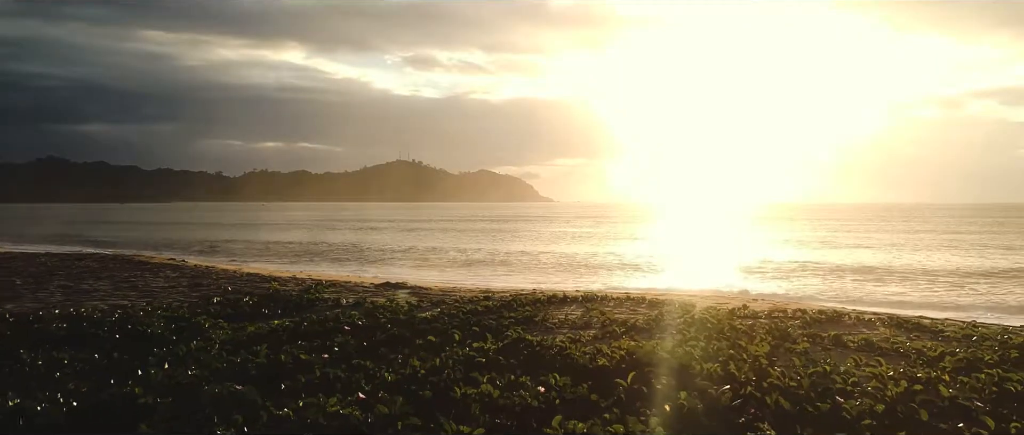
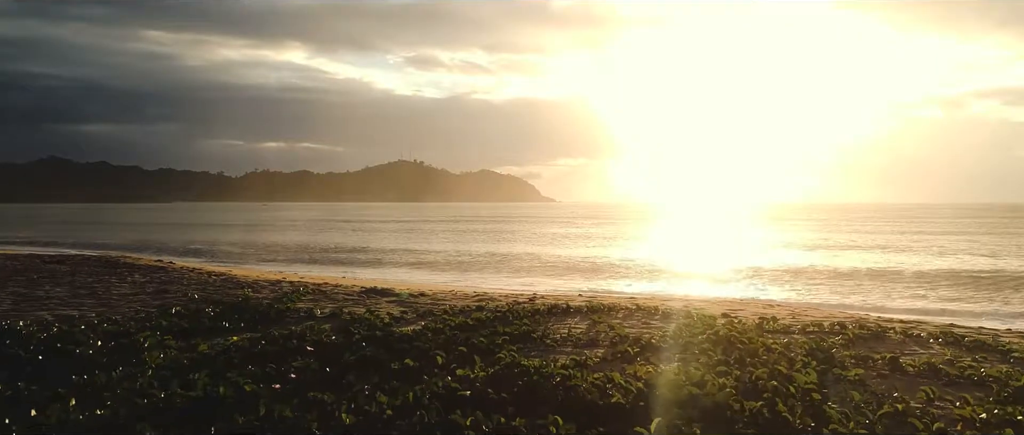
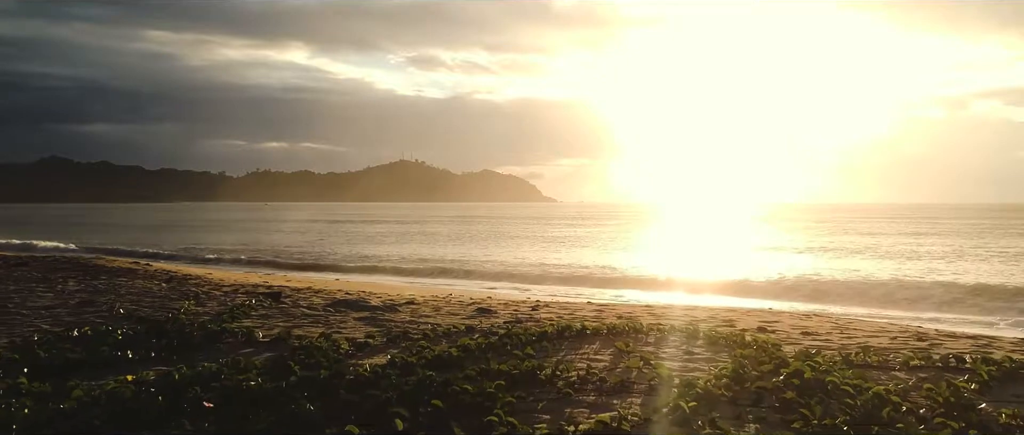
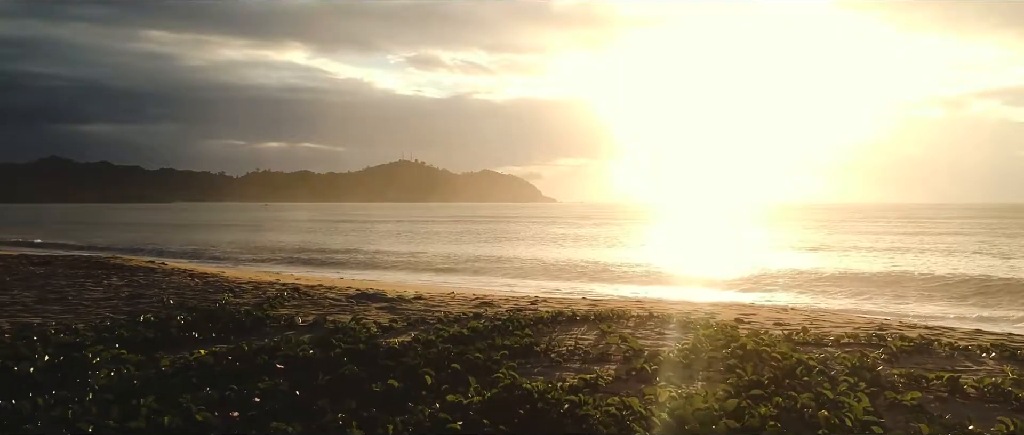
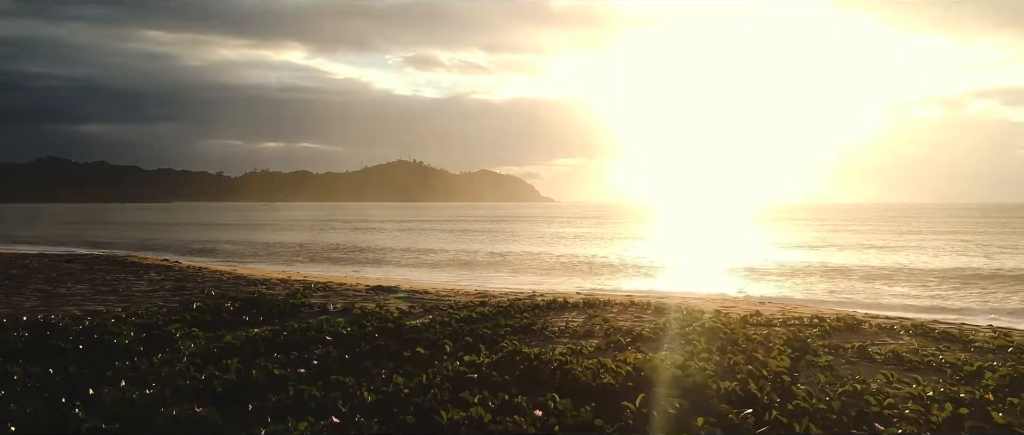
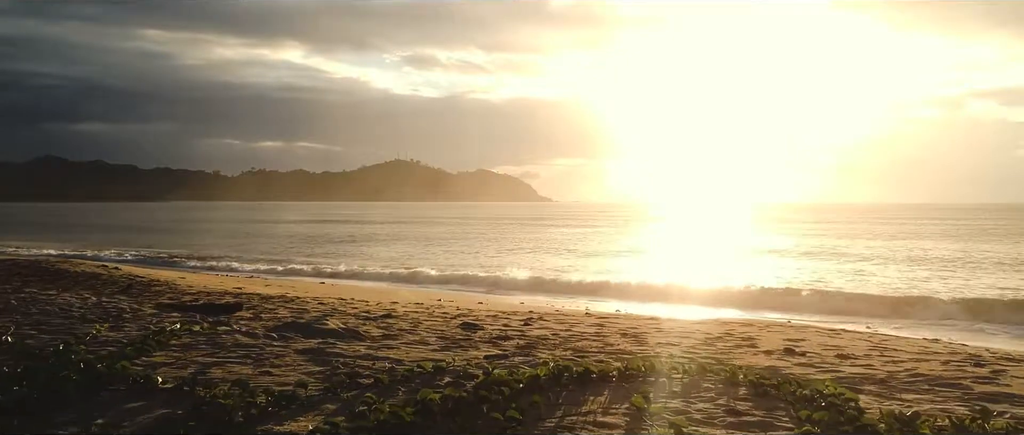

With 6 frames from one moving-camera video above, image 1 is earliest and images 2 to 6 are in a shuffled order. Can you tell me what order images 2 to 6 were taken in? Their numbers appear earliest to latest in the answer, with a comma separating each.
5, 2, 4, 3, 6
